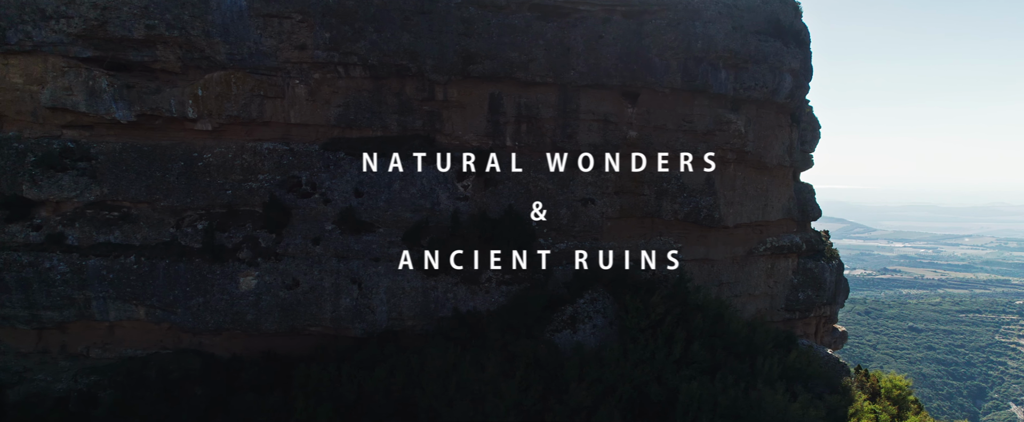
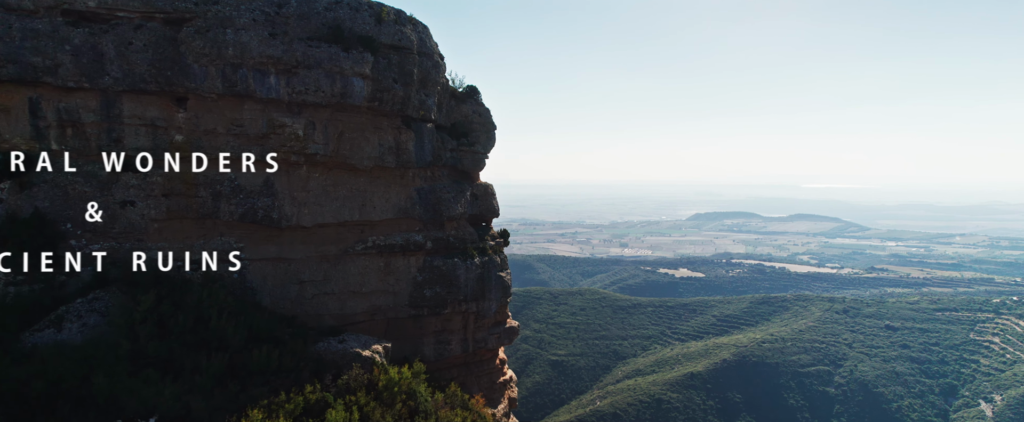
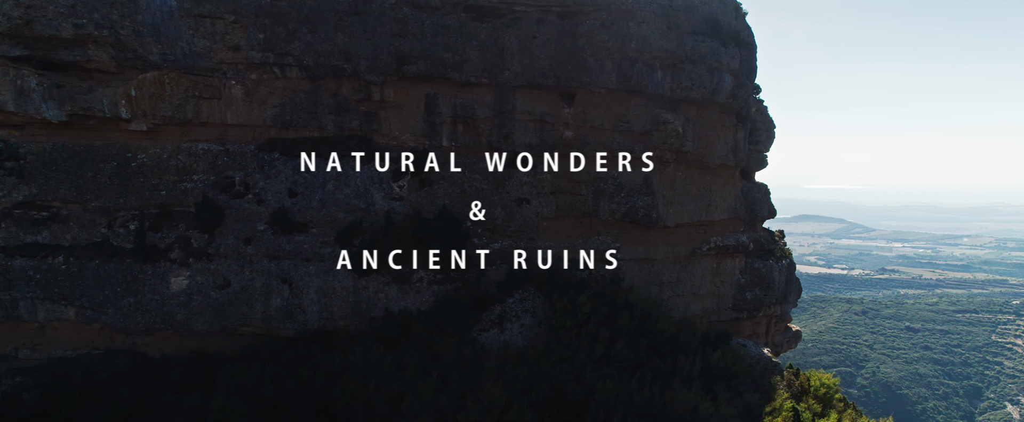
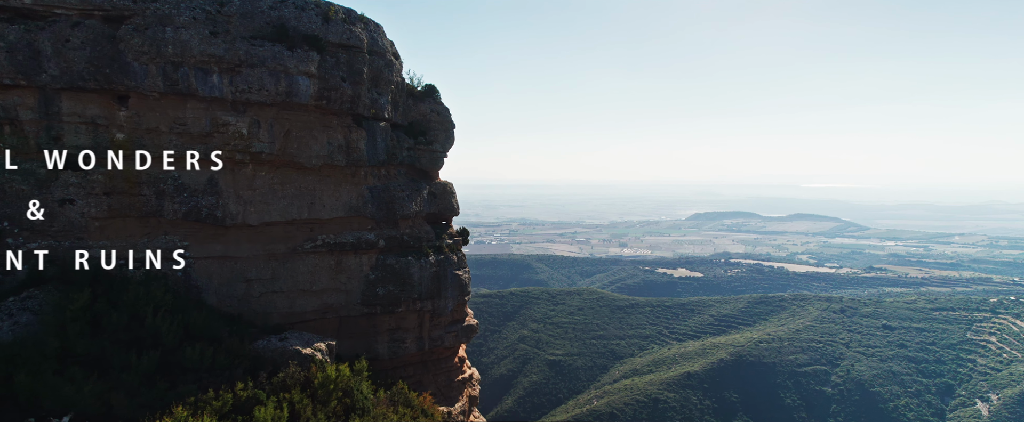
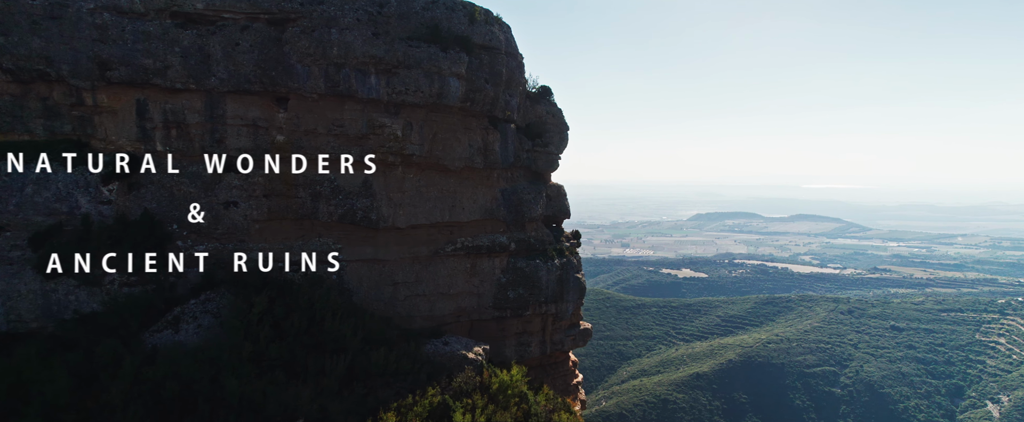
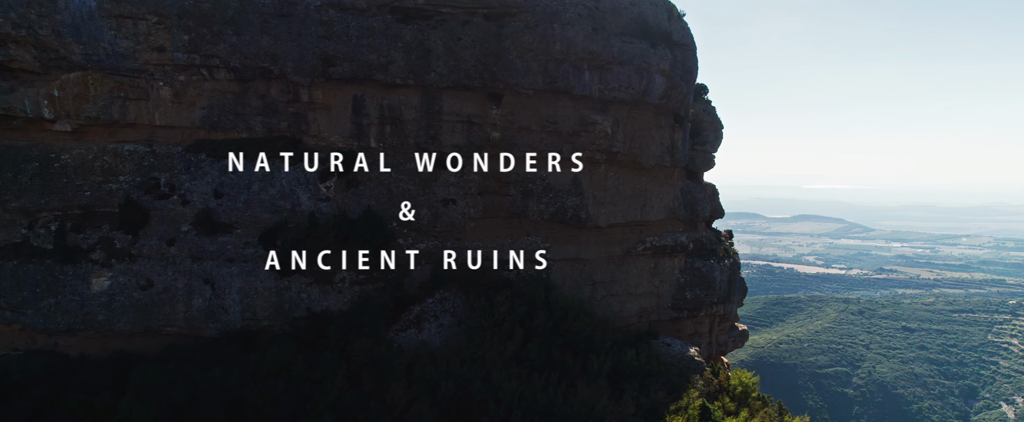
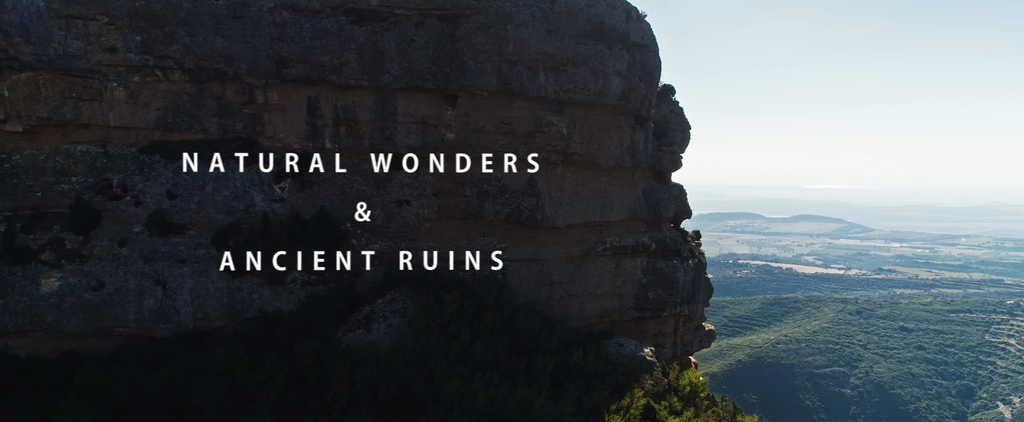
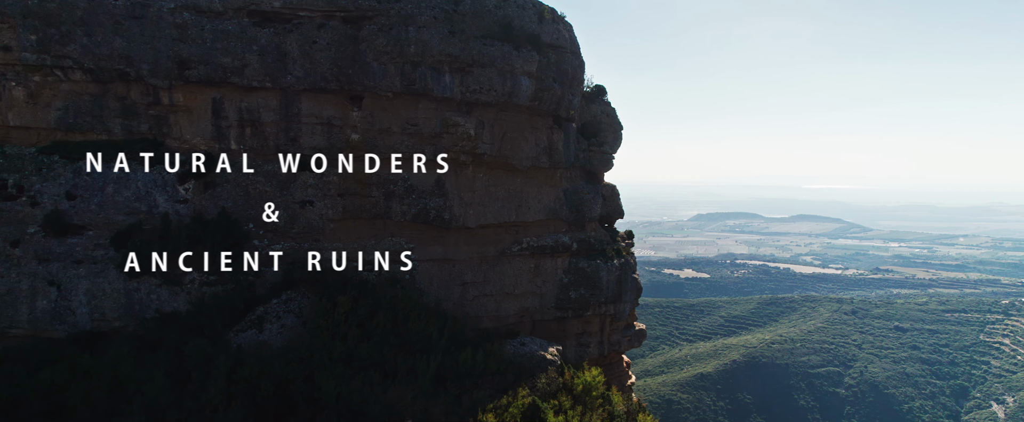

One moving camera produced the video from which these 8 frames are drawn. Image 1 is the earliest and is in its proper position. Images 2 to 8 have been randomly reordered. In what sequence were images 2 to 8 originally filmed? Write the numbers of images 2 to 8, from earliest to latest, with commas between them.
3, 6, 7, 8, 5, 2, 4
